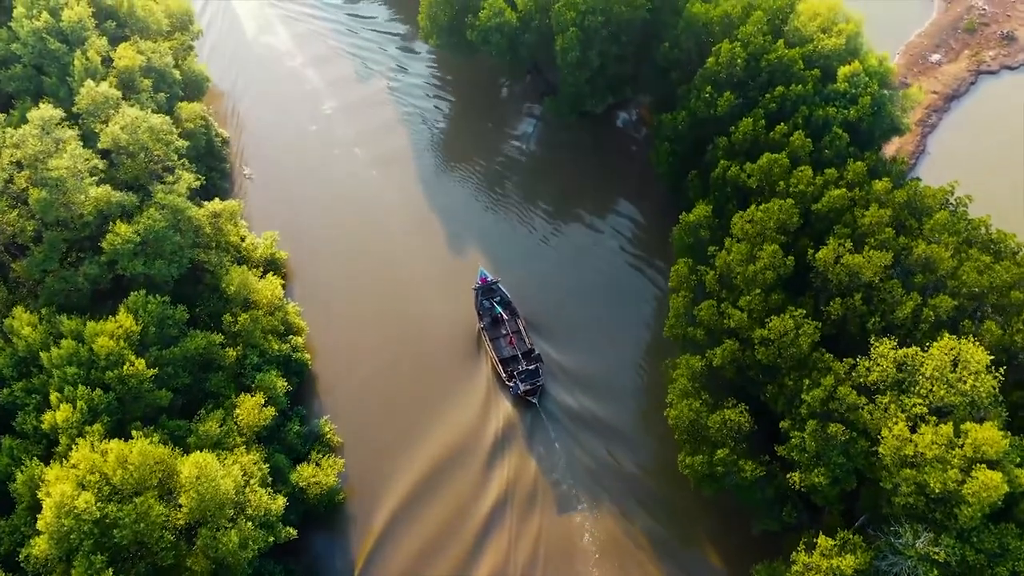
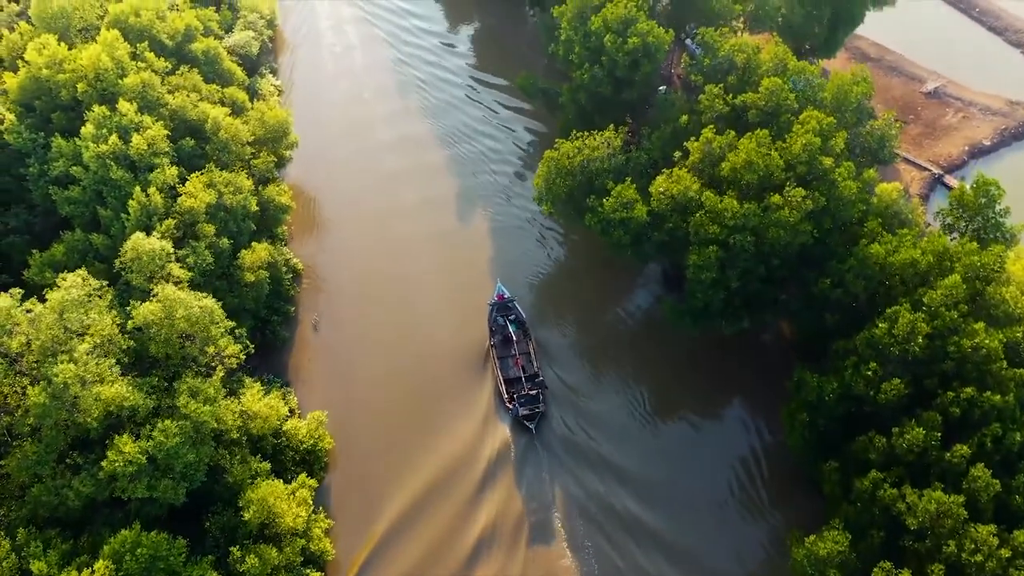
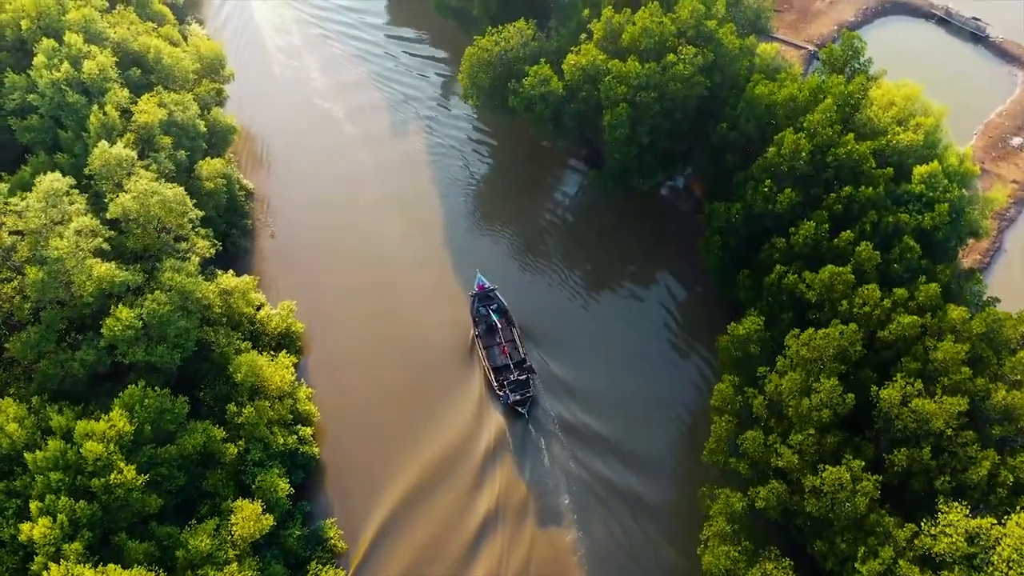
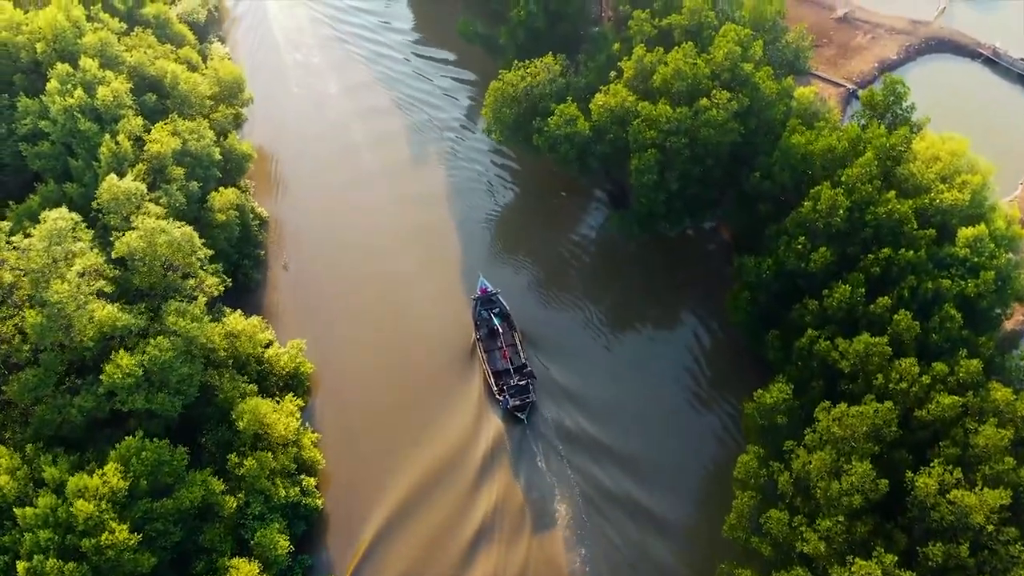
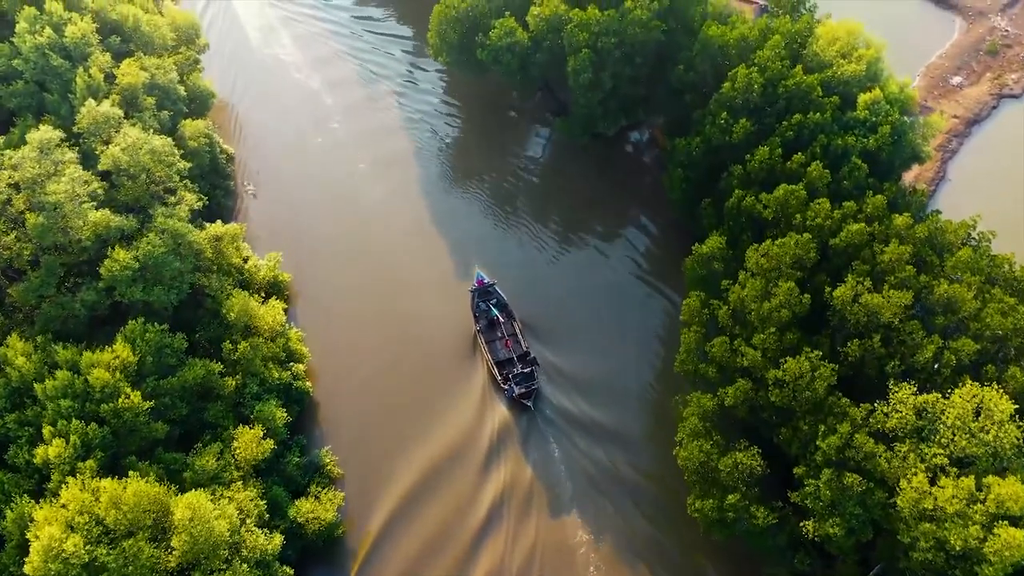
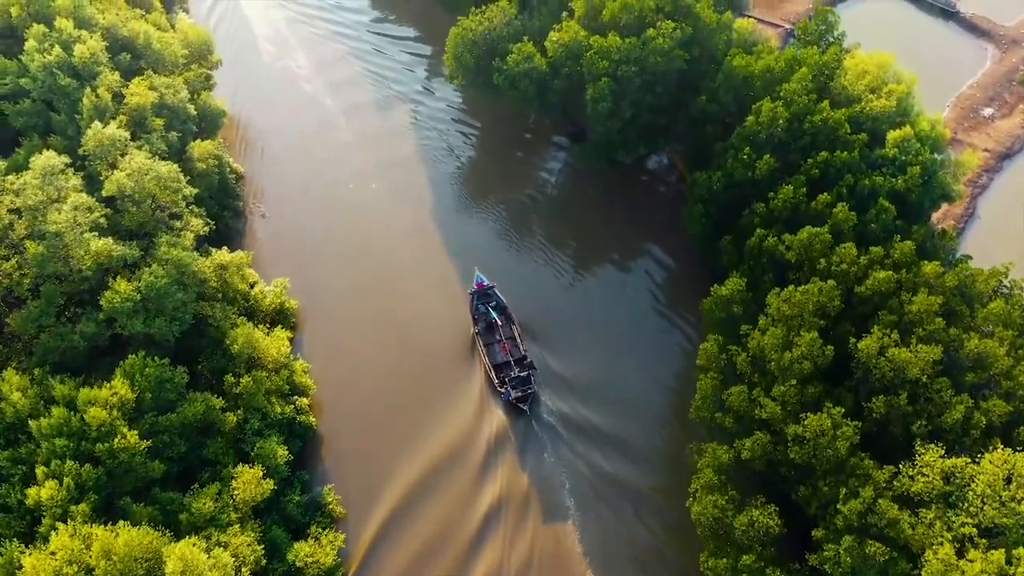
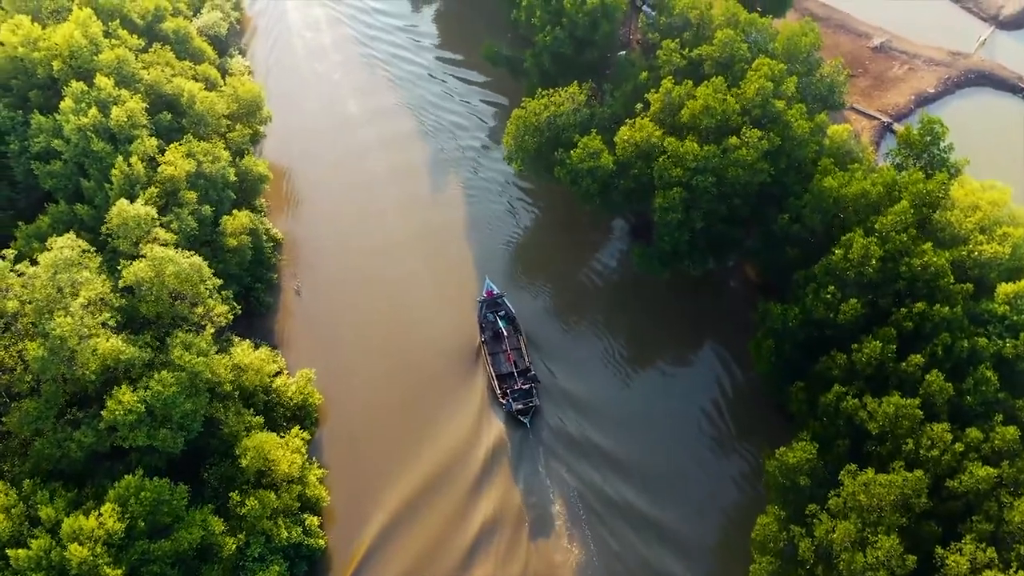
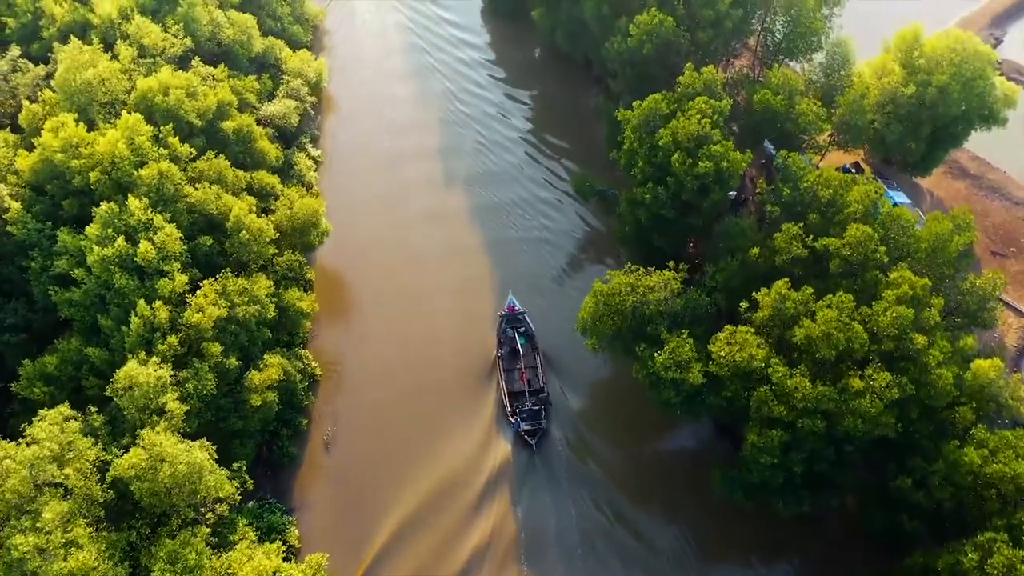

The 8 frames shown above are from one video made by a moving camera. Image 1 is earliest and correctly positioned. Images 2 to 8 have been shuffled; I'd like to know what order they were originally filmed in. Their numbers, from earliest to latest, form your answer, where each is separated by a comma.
5, 6, 3, 4, 7, 2, 8
